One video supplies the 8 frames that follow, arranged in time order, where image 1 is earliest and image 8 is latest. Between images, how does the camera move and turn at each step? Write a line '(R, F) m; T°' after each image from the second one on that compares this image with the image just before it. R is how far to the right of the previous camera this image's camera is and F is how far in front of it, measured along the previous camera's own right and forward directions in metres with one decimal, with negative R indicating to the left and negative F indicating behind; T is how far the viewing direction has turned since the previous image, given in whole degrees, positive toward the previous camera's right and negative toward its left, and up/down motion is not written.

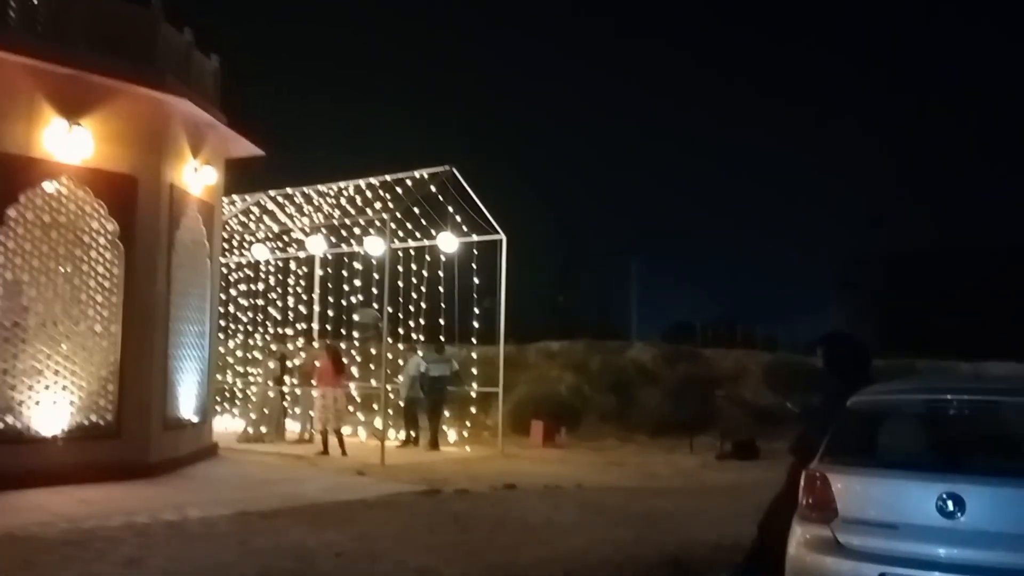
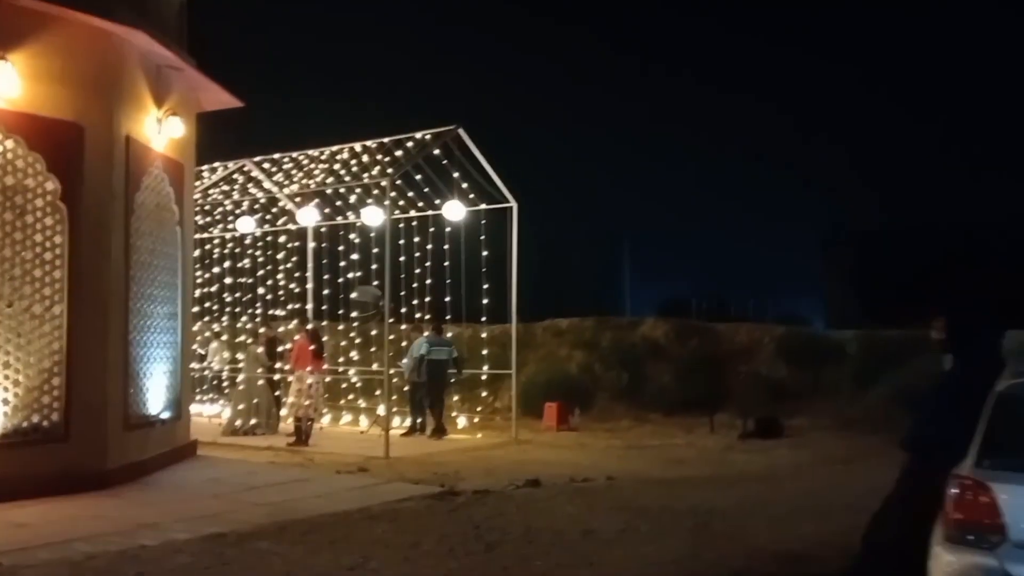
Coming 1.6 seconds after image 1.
(-0.3, +1.6) m; 0°
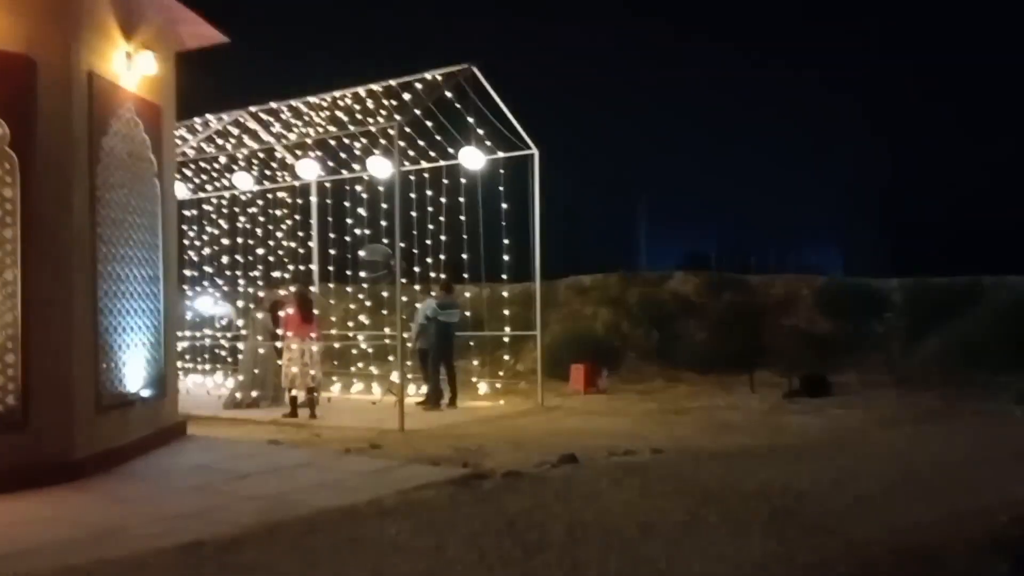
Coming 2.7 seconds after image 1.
(-0.2, +1.3) m; -1°
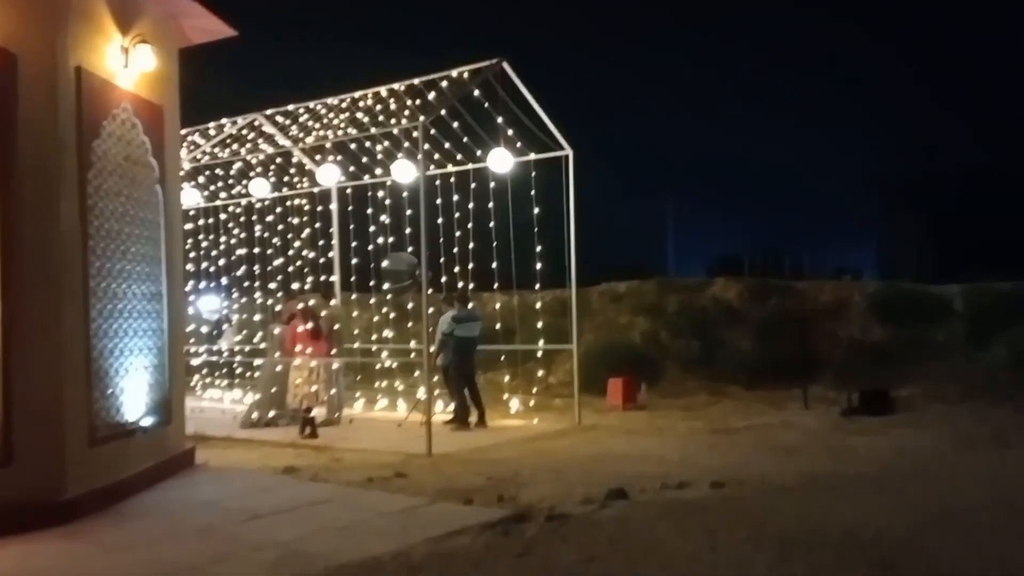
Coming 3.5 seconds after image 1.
(-0.1, +1.0) m; -2°
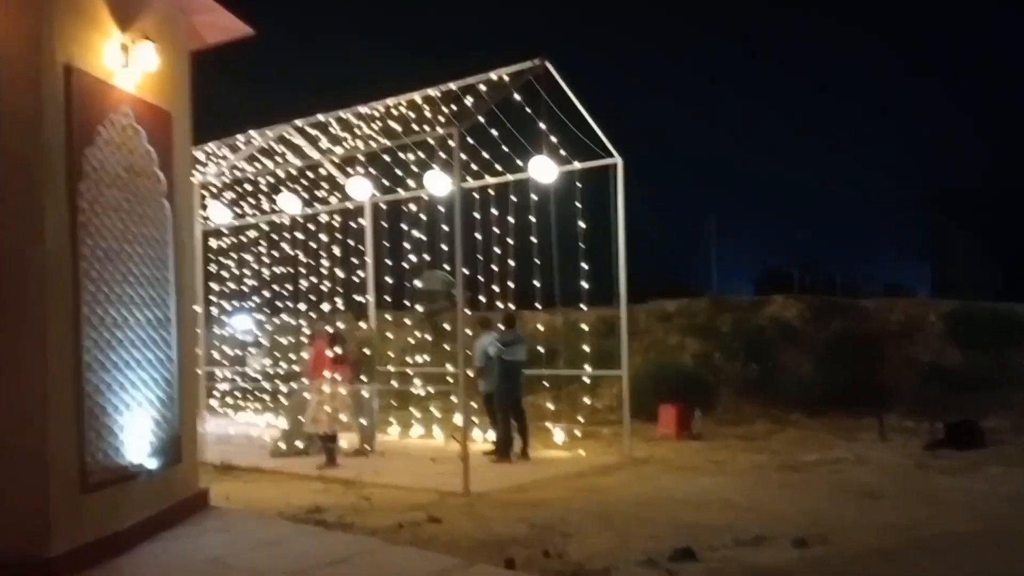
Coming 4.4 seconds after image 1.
(-0.1, +1.0) m; -3°
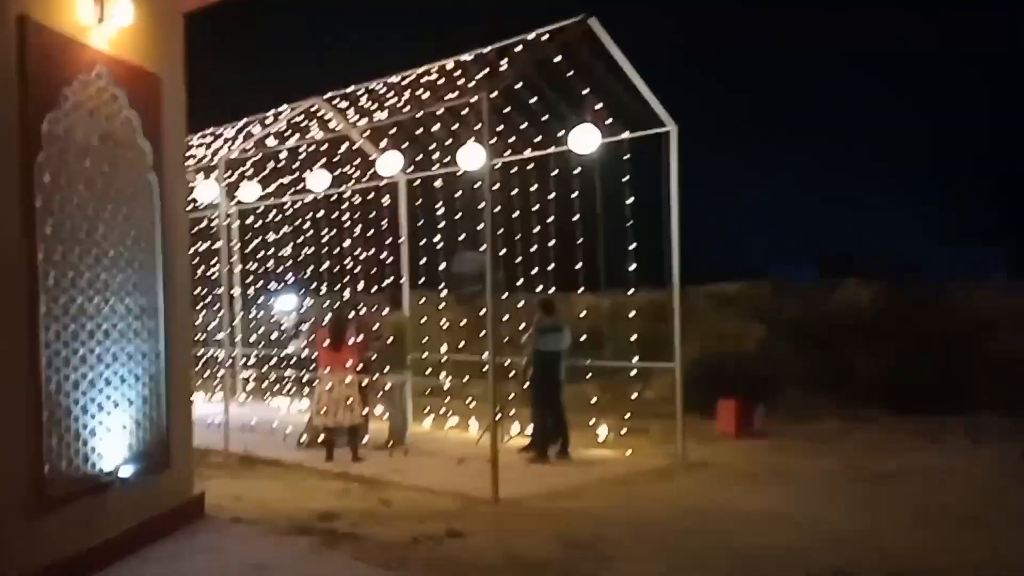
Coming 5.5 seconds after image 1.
(+0.2, +1.1) m; -4°
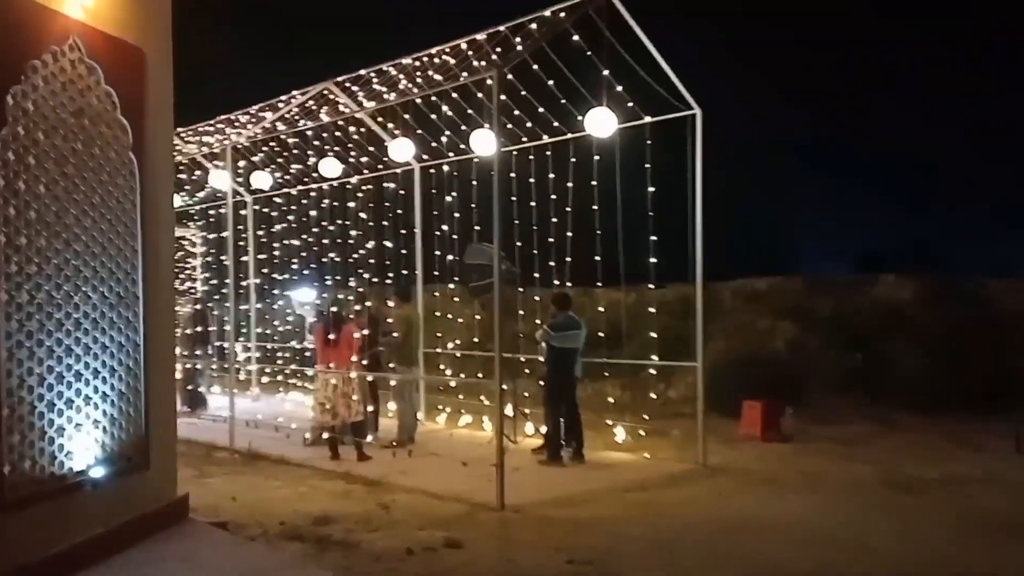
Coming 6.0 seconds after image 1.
(+0.2, +0.5) m; -2°
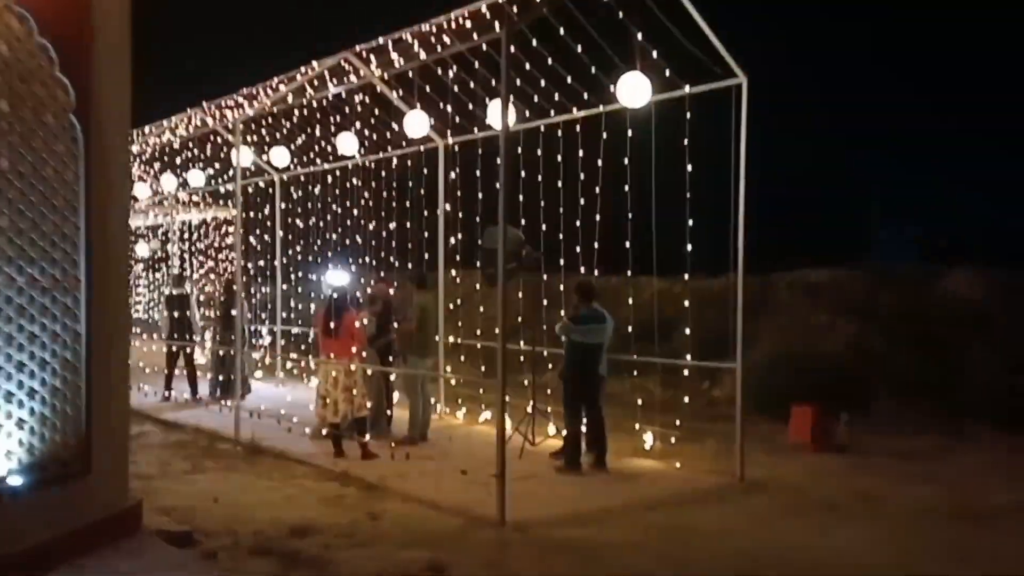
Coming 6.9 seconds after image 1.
(+0.4, +1.0) m; -4°
